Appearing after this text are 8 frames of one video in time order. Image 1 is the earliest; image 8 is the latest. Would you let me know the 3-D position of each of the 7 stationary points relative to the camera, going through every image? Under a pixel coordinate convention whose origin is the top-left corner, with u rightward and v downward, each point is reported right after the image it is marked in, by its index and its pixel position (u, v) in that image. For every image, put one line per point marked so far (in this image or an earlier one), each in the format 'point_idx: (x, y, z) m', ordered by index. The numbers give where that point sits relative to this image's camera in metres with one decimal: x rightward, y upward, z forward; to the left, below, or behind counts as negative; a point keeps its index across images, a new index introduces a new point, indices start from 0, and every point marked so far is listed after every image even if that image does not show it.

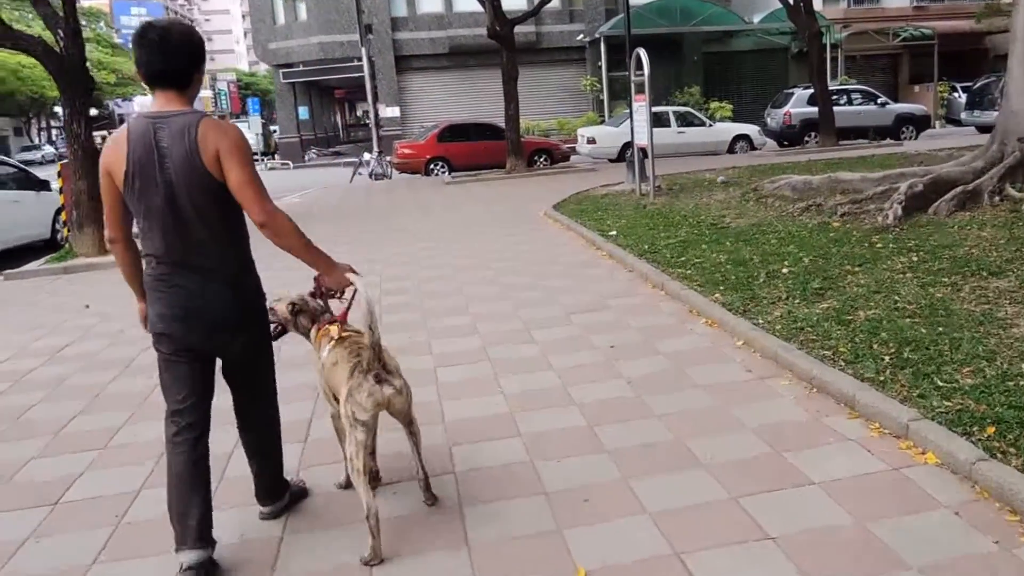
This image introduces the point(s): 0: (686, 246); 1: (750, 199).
0: (+1.2, +0.3, +8.6) m
1: (+2.1, +0.8, +11.6) m
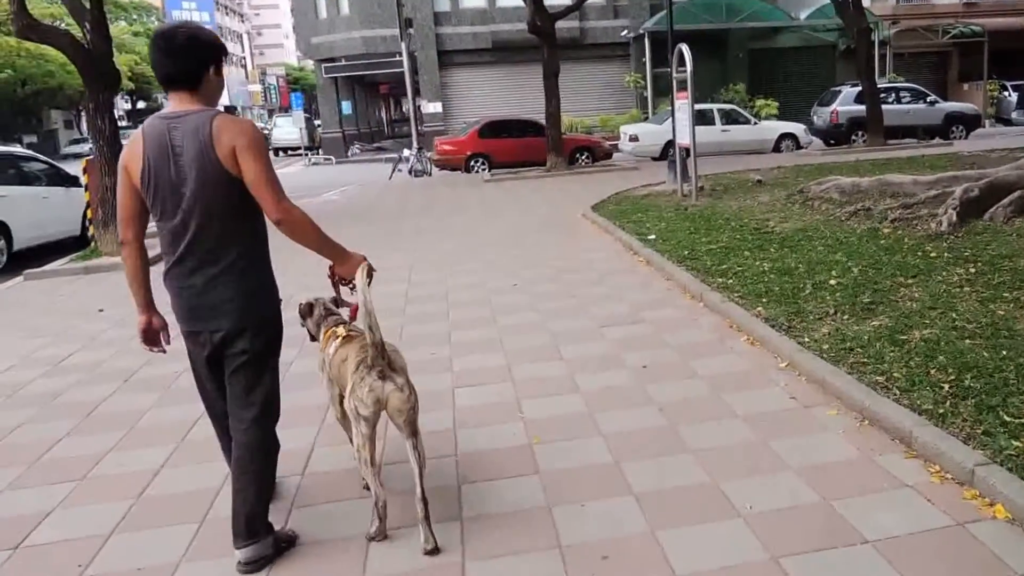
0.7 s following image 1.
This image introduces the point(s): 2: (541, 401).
0: (+1.4, +0.2, +8.2) m
1: (+2.5, +0.8, +11.2) m
2: (+0.1, -0.4, +5.0) m
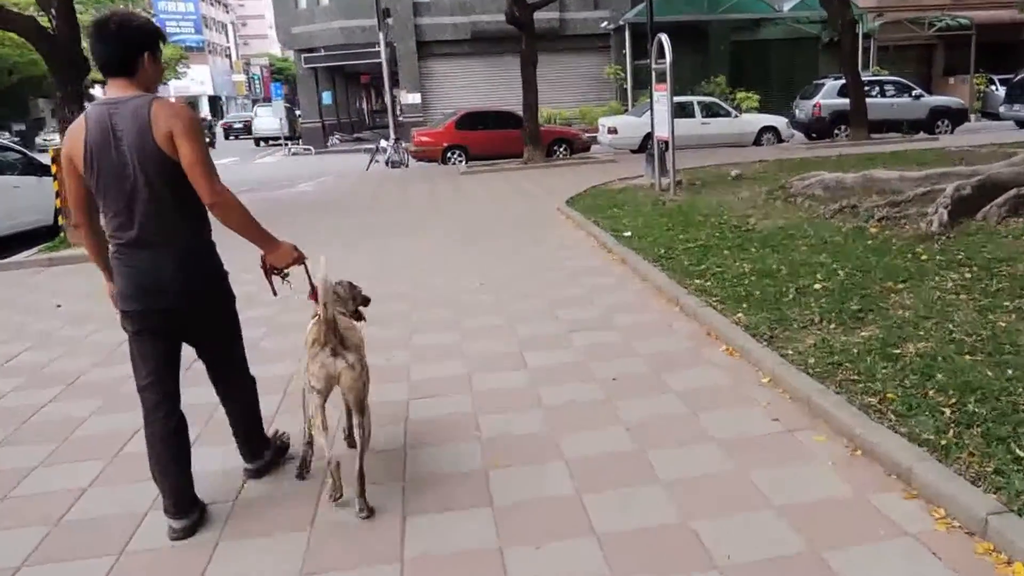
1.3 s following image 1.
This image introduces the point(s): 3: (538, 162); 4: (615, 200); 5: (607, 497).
0: (+1.2, +0.2, +7.8) m
1: (+2.2, +0.8, +10.8) m
2: (0.0, -0.4, +4.5) m
3: (+0.4, +1.9, +19.8) m
4: (+1.0, +0.8, +12.4) m
5: (+0.3, -0.6, +3.5) m
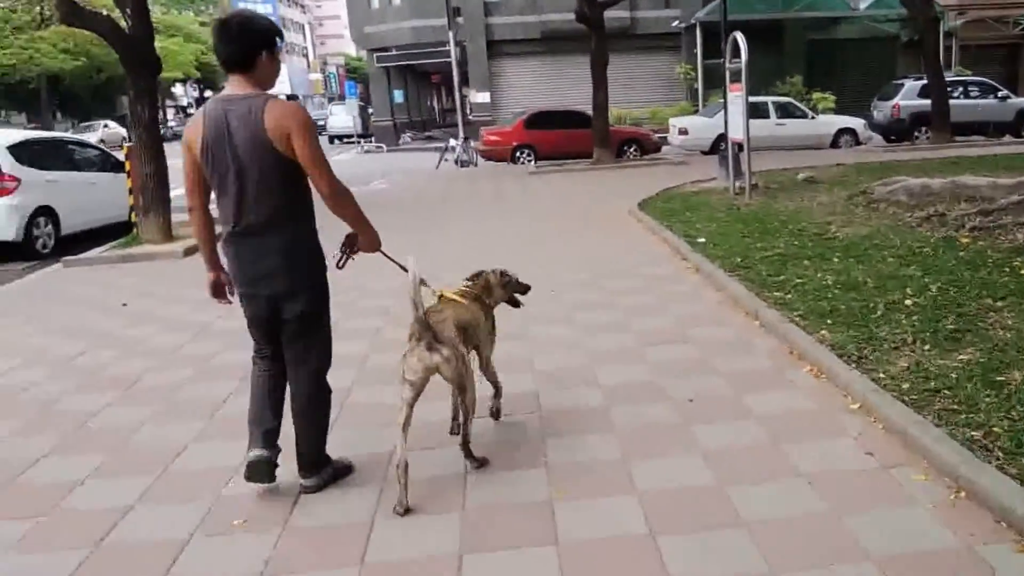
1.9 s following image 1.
0: (+1.6, +0.1, +7.4) m
1: (+2.8, +0.7, +10.4) m
2: (+0.2, -0.5, +4.2) m
3: (+1.4, +1.9, +19.5) m
4: (+1.6, +0.8, +12.0) m
5: (+0.4, -0.6, +3.2) m
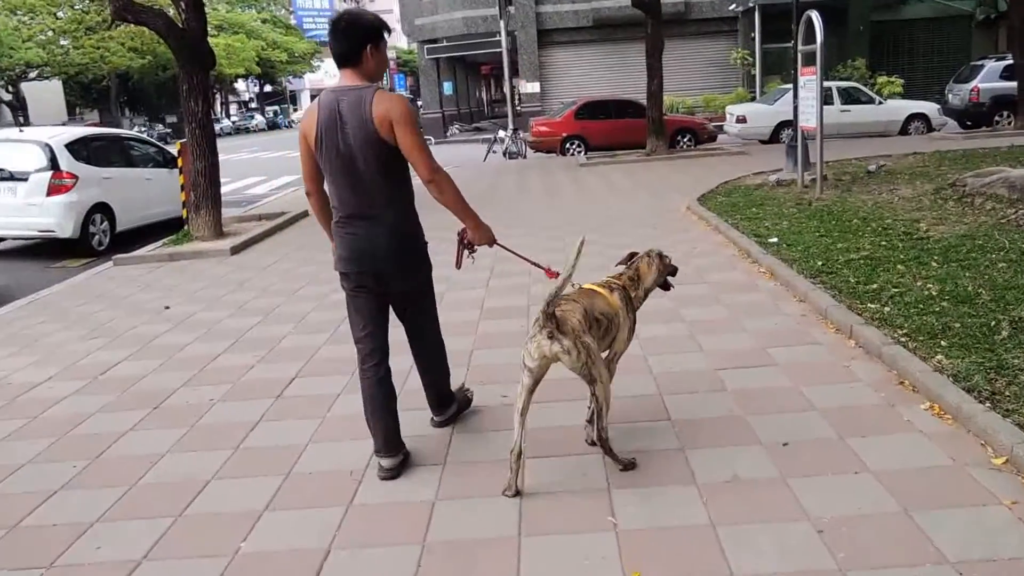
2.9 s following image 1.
0: (+1.9, +0.1, +6.6) m
1: (+3.2, +0.7, +9.5) m
2: (+0.4, -0.6, +3.5) m
3: (+2.2, +1.9, +18.7) m
4: (+2.1, +0.8, +11.2) m
5: (+0.6, -0.7, +2.5) m
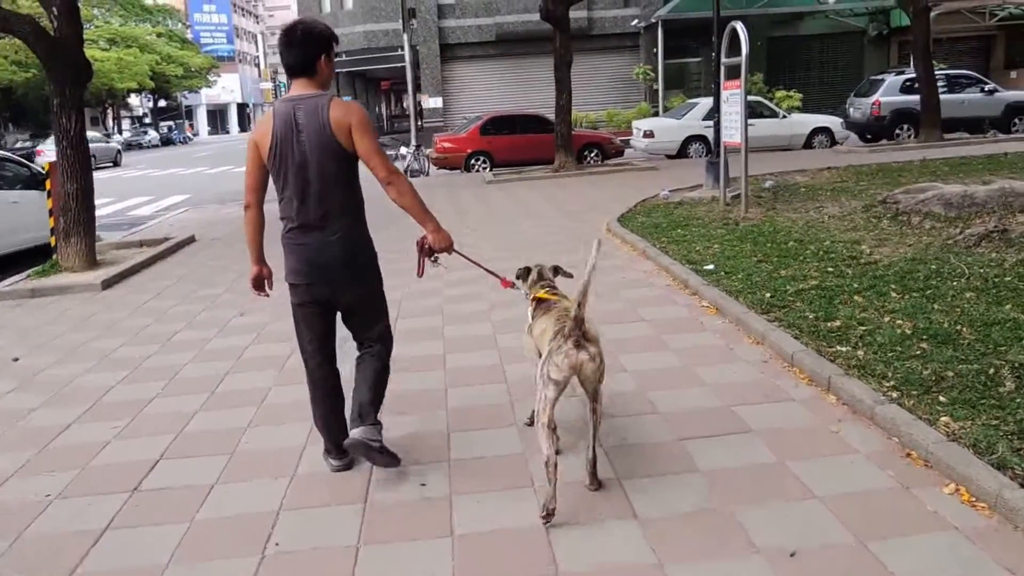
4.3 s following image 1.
0: (+1.5, -0.1, +5.9) m
1: (+2.5, +0.5, +8.9) m
2: (+0.2, -0.7, +2.7) m
3: (+0.8, +1.6, +17.9) m
4: (+1.3, +0.6, +10.5) m
5: (+0.5, -0.8, +1.6) m
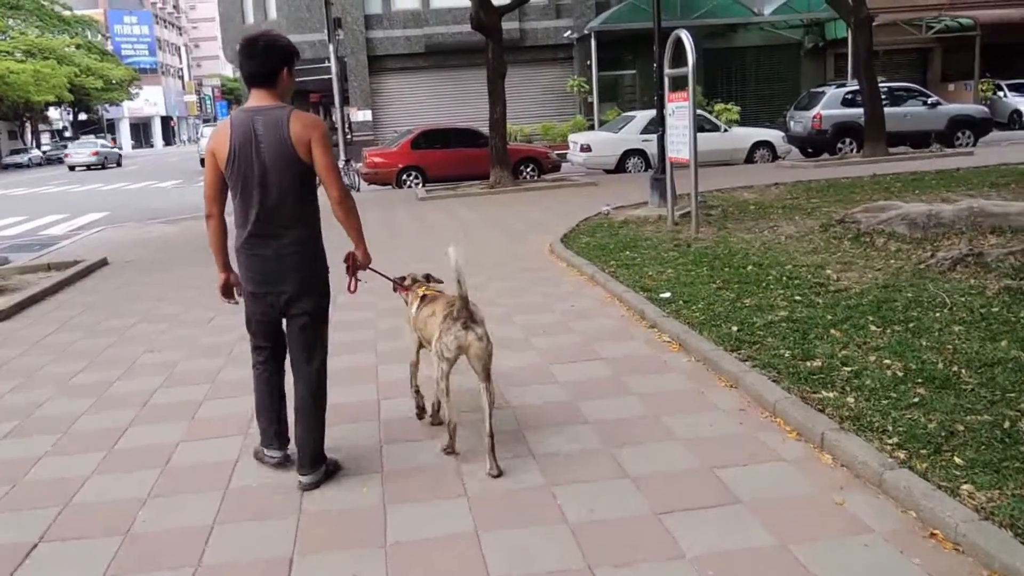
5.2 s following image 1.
0: (+1.2, -0.2, +5.3) m
1: (+2.1, +0.3, +8.4) m
2: (+0.2, -0.8, +2.0) m
3: (-0.1, +1.4, +17.3) m
4: (+0.9, +0.4, +9.9) m
5: (+0.5, -0.9, +1.0) m
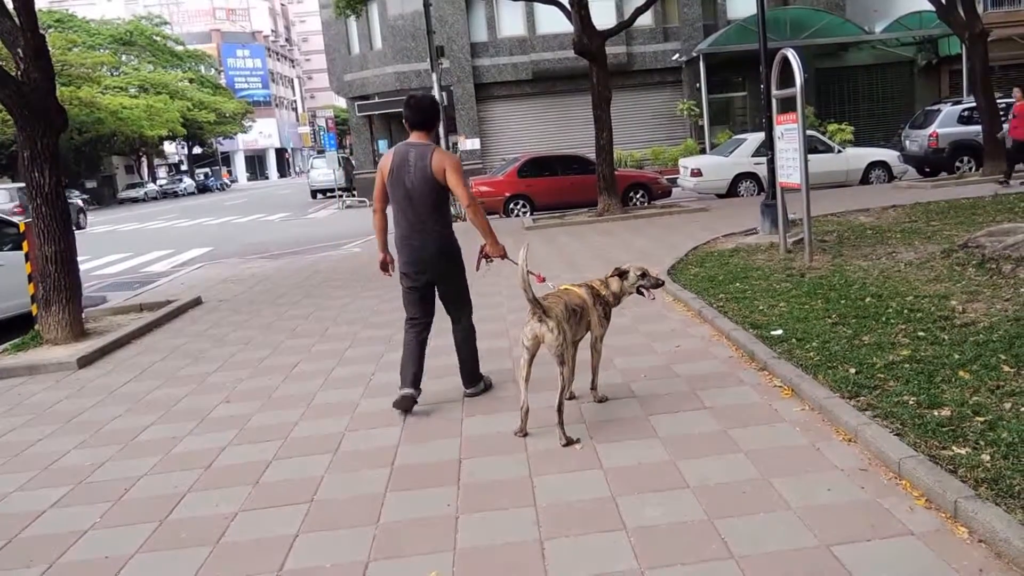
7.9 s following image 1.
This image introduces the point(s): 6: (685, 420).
0: (+1.6, -0.3, +4.8) m
1: (+2.8, +0.1, +7.8) m
2: (+0.2, -0.9, +1.6) m
3: (+1.4, +1.0, +16.9) m
4: (+1.6, +0.1, +9.4) m
5: (+0.5, -1.0, +0.6) m
6: (+0.7, -0.5, +5.0) m
